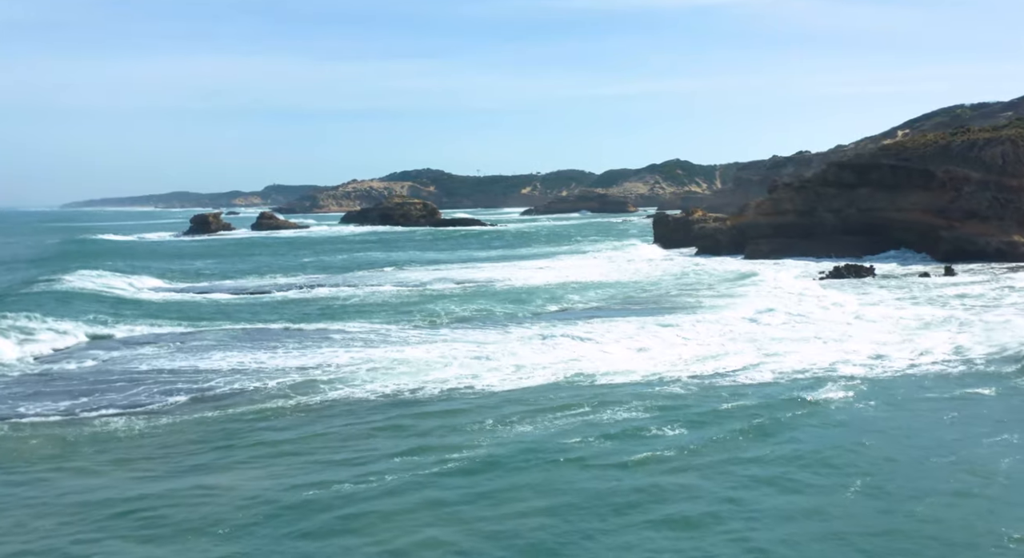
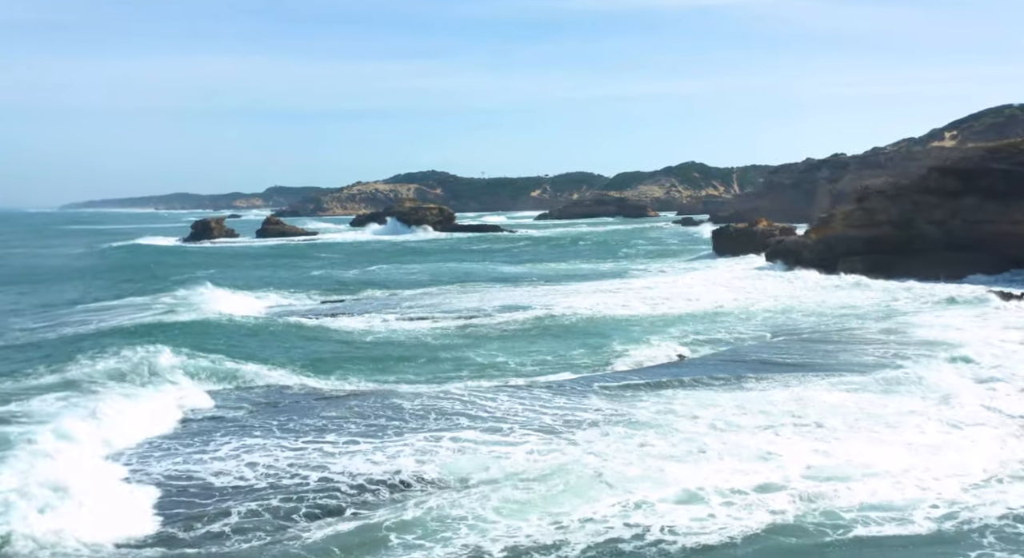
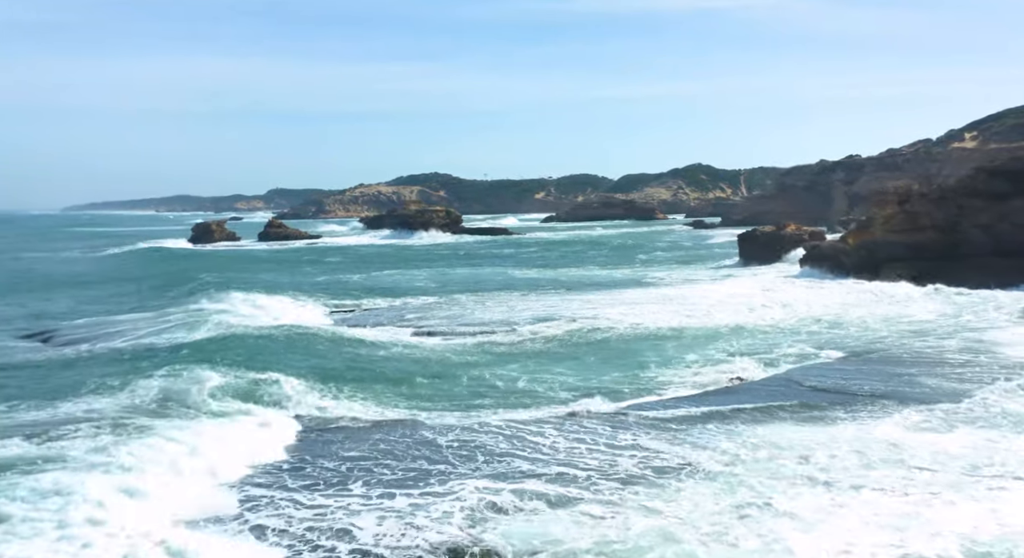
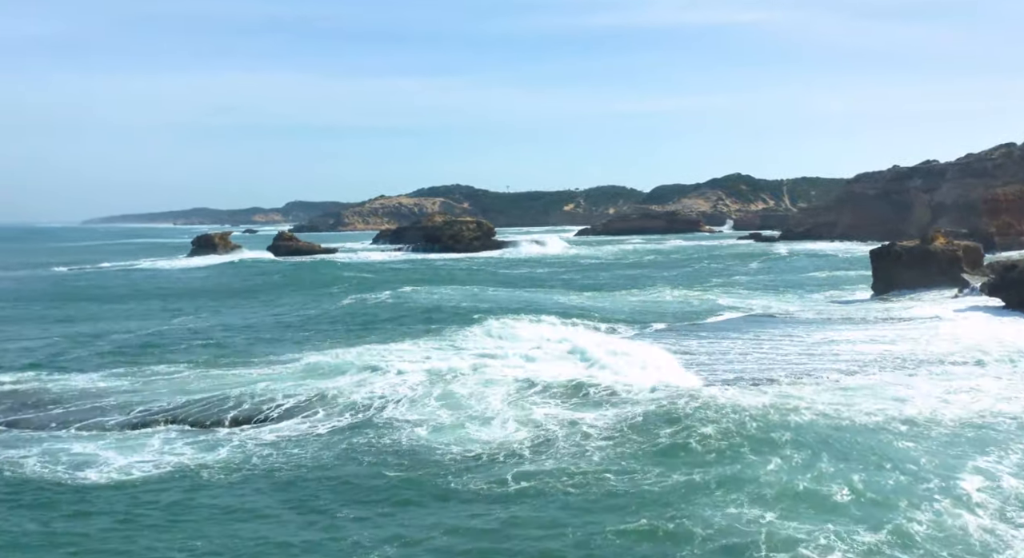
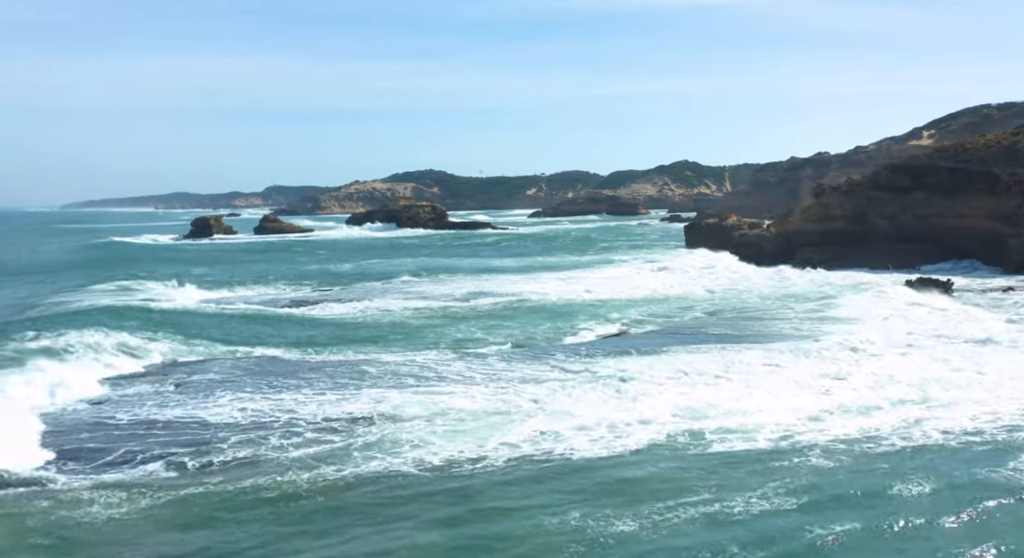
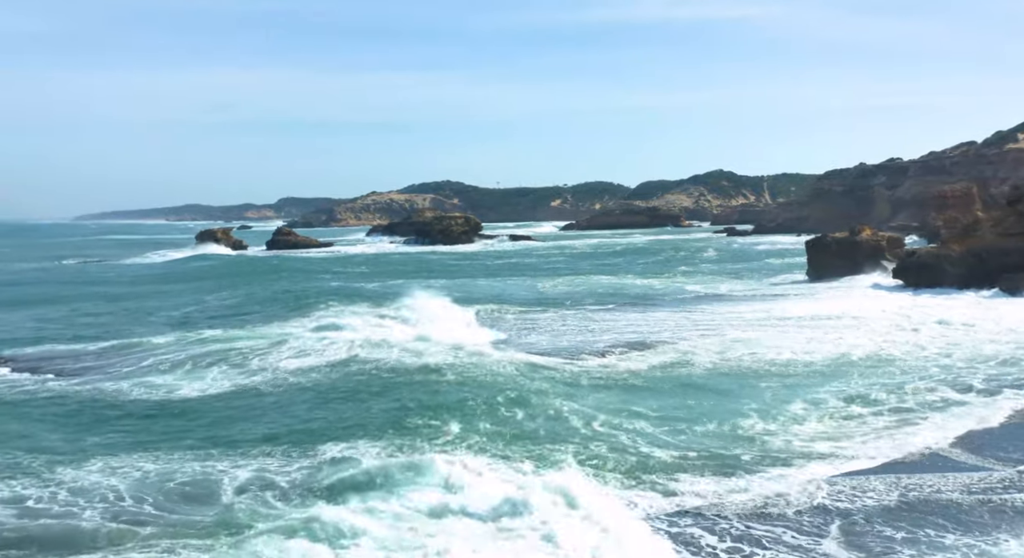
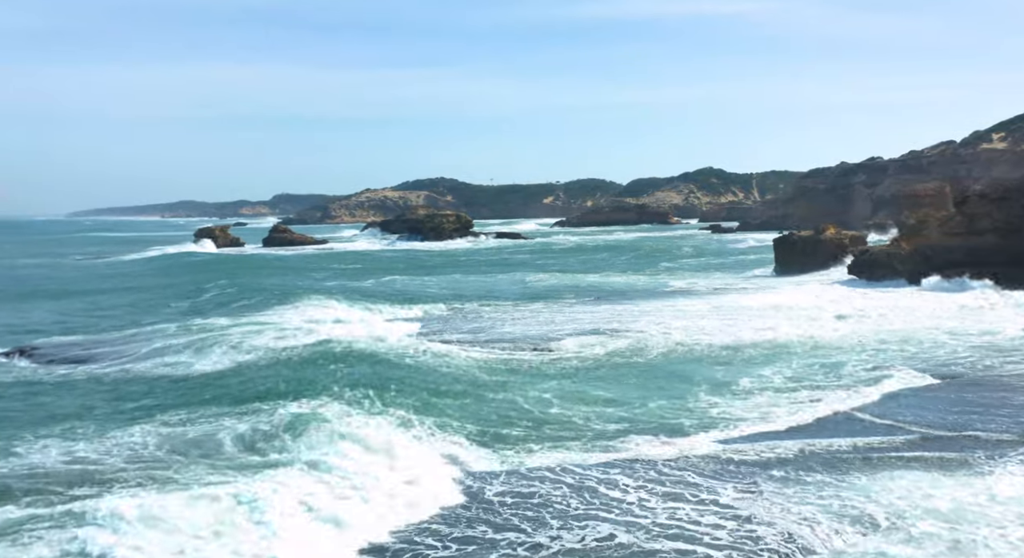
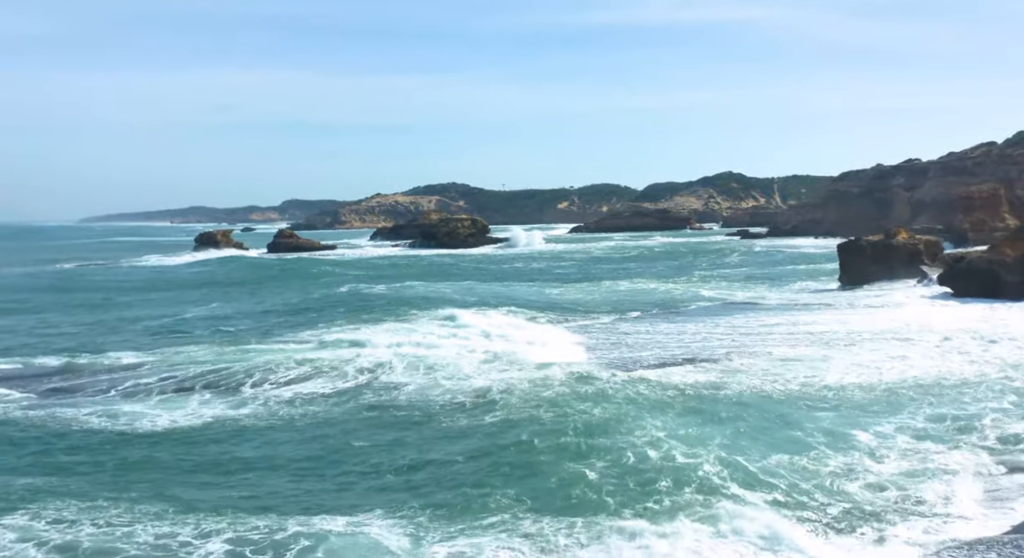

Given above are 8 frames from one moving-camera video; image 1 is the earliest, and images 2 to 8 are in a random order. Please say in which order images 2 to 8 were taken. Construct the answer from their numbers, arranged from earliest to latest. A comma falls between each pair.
5, 2, 3, 7, 6, 8, 4
